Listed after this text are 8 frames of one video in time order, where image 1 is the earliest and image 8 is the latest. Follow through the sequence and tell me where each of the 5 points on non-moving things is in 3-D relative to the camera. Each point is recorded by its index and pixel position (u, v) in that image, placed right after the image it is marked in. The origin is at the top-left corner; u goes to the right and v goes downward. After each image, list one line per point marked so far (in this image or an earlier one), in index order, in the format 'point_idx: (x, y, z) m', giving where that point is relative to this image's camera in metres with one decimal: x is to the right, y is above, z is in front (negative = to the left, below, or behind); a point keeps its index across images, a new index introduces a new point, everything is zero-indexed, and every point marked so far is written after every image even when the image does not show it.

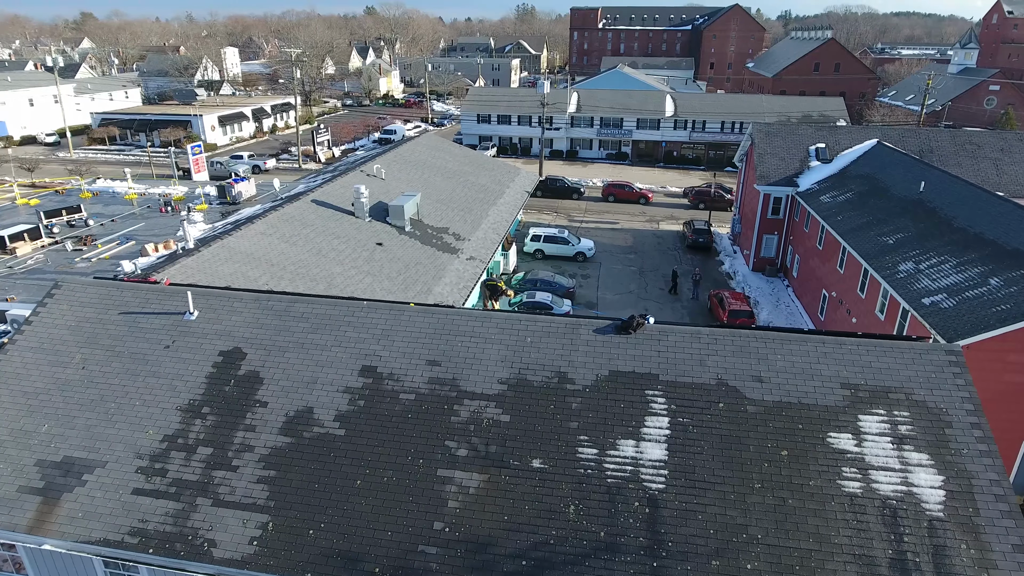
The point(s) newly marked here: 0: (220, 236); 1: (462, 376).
0: (-8.3, +1.5, +18.3) m
1: (-0.7, -1.2, +8.6) m
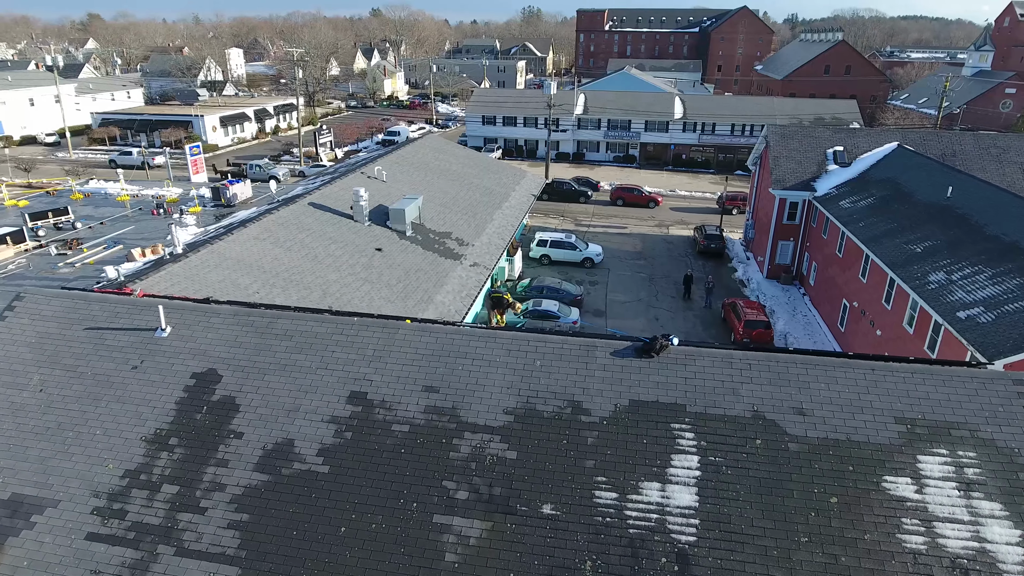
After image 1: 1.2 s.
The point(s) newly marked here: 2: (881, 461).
0: (-8.2, +1.3, +17.4) m
1: (-0.6, -1.4, +7.6) m
2: (+3.9, -1.8, +6.8) m
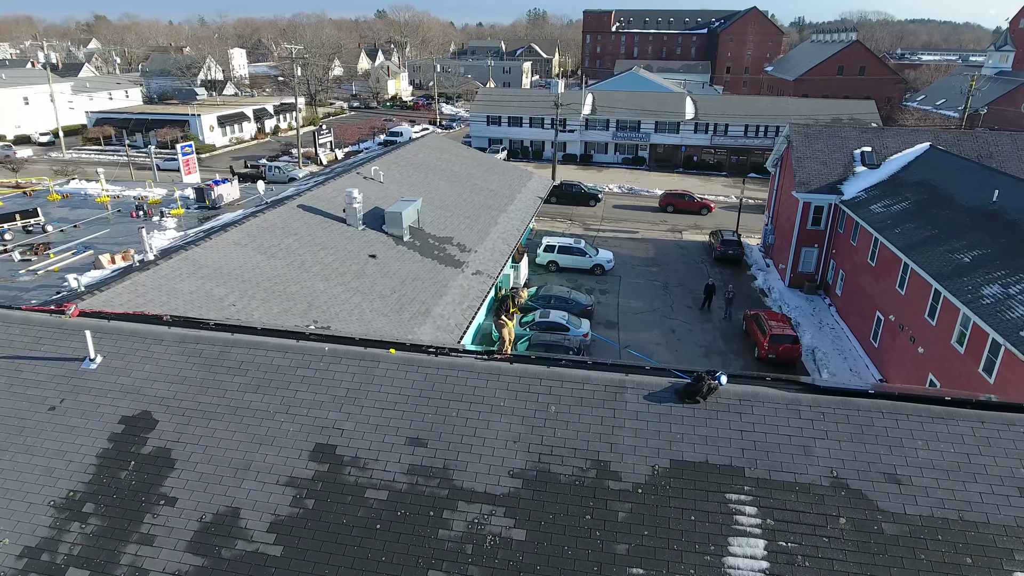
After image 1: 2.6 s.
0: (-8.0, +1.1, +15.8) m
1: (-0.5, -1.6, +5.9) m
2: (+4.0, -2.1, +5.1) m
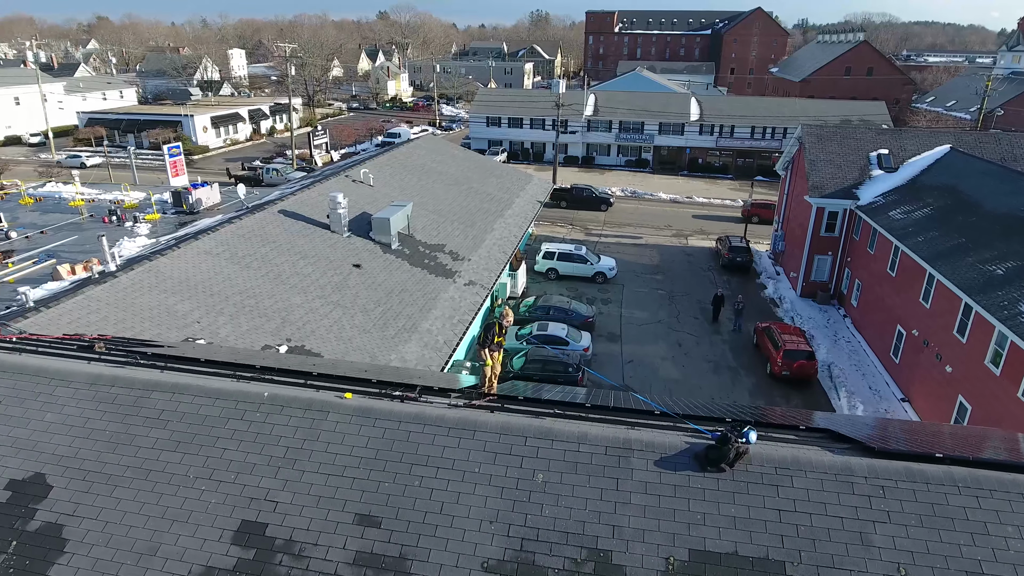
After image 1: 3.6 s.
0: (-8.2, +0.8, +14.6) m
1: (-0.7, -1.9, +4.7) m
2: (+3.8, -2.4, +3.8) m
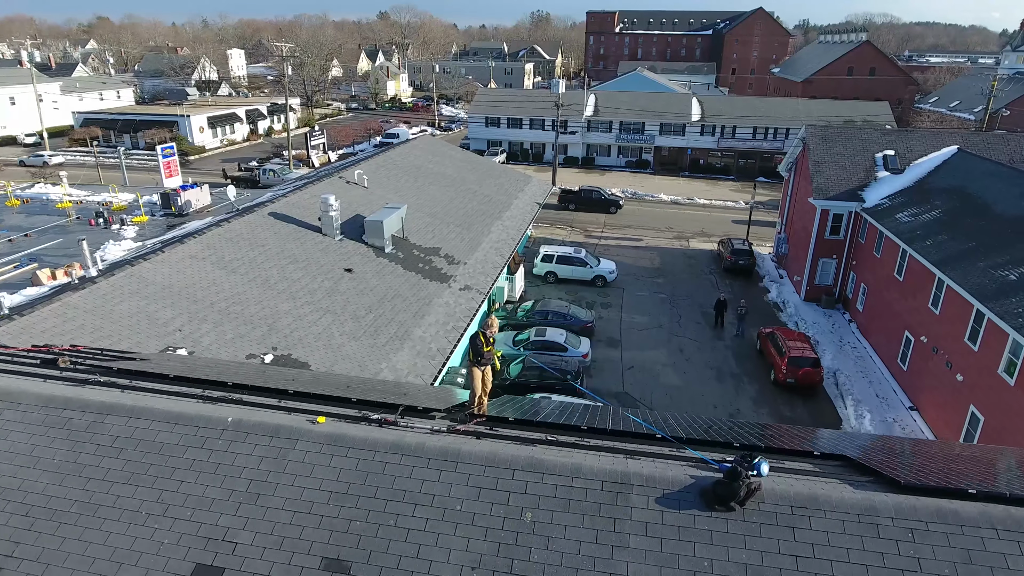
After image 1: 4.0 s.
0: (-8.2, +0.6, +14.1) m
1: (-0.8, -2.0, +4.2) m
2: (+3.7, -2.5, +3.3) m
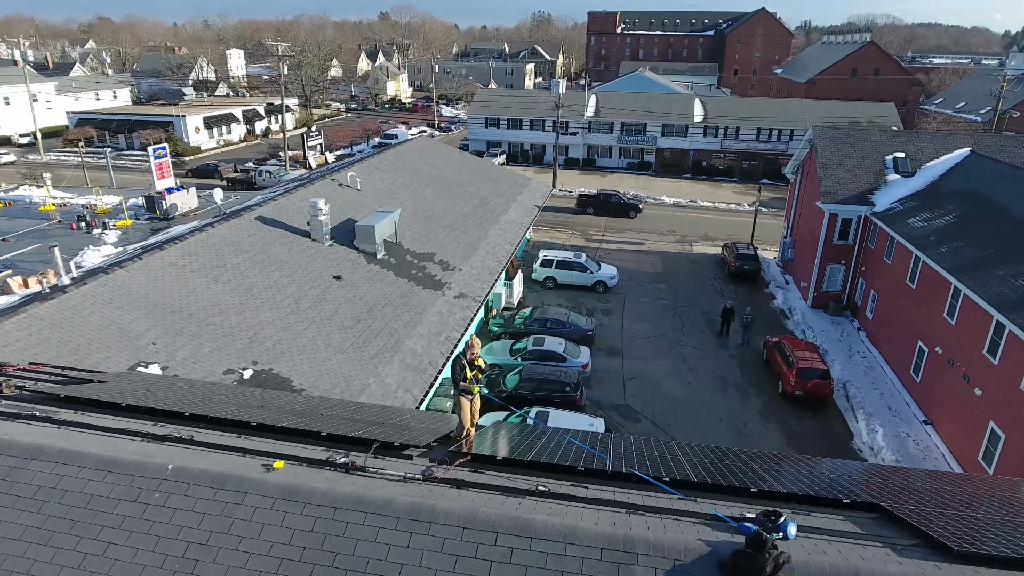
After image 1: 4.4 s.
0: (-8.3, +0.5, +13.4) m
1: (-0.9, -2.2, +3.5) m
2: (+3.6, -2.7, +2.6) m
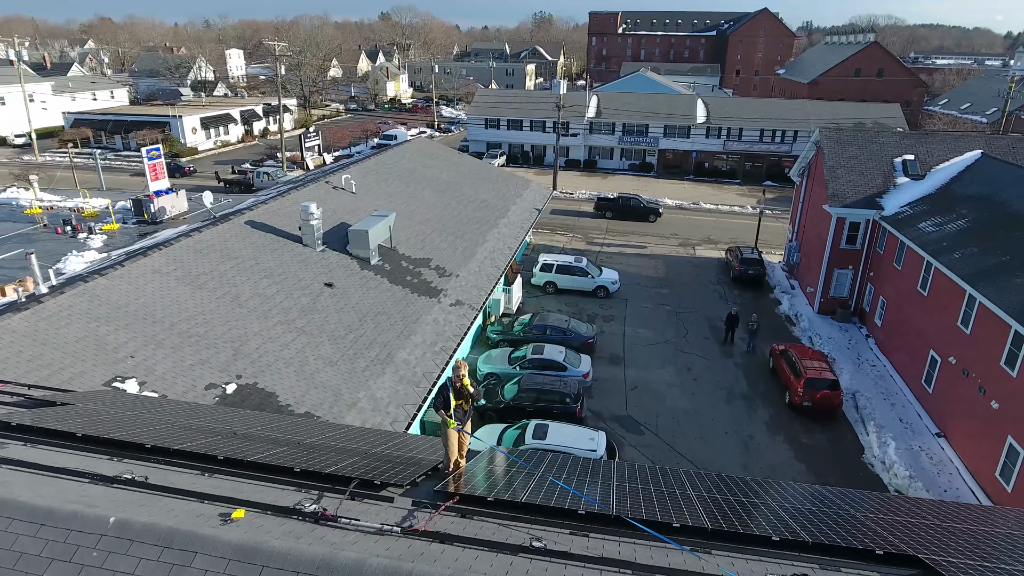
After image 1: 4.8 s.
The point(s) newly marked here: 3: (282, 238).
0: (-8.4, +0.3, +12.9) m
1: (-1.0, -2.4, +2.9) m
2: (+3.5, -2.9, +2.1) m
3: (-5.7, +1.2, +16.0) m
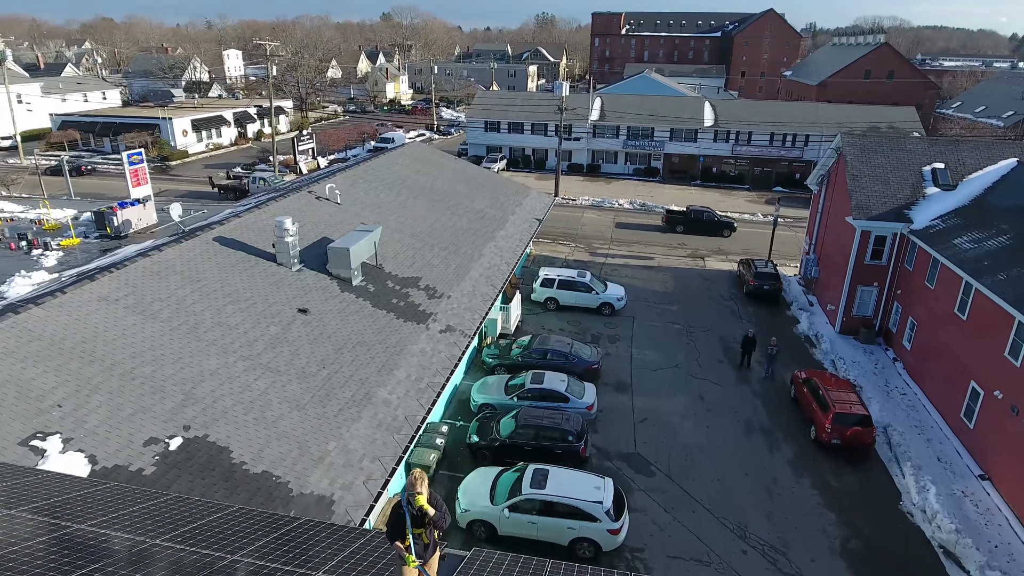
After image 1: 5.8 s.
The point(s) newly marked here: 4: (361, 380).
0: (-8.5, -0.2, +11.3) m
1: (-1.1, -2.9, +1.3) m
2: (+3.4, -3.4, +0.5) m
3: (-5.8, +0.7, +14.5) m
4: (-2.8, -1.7, +11.7) m
